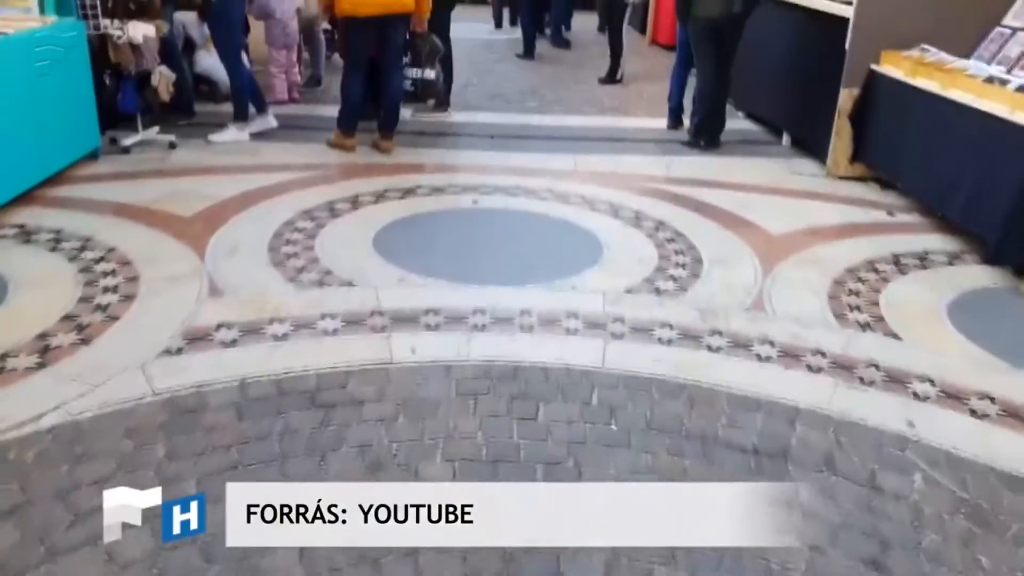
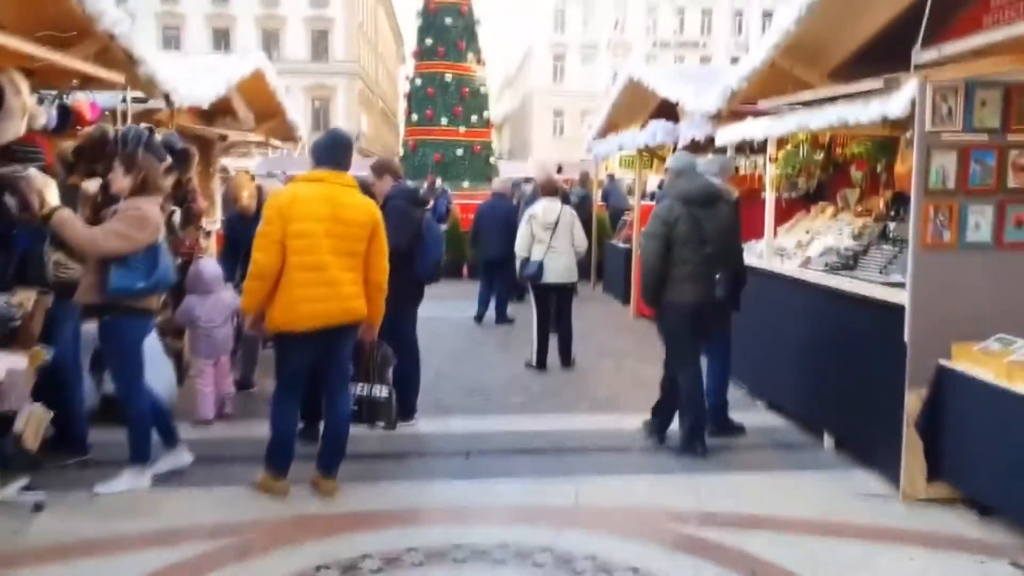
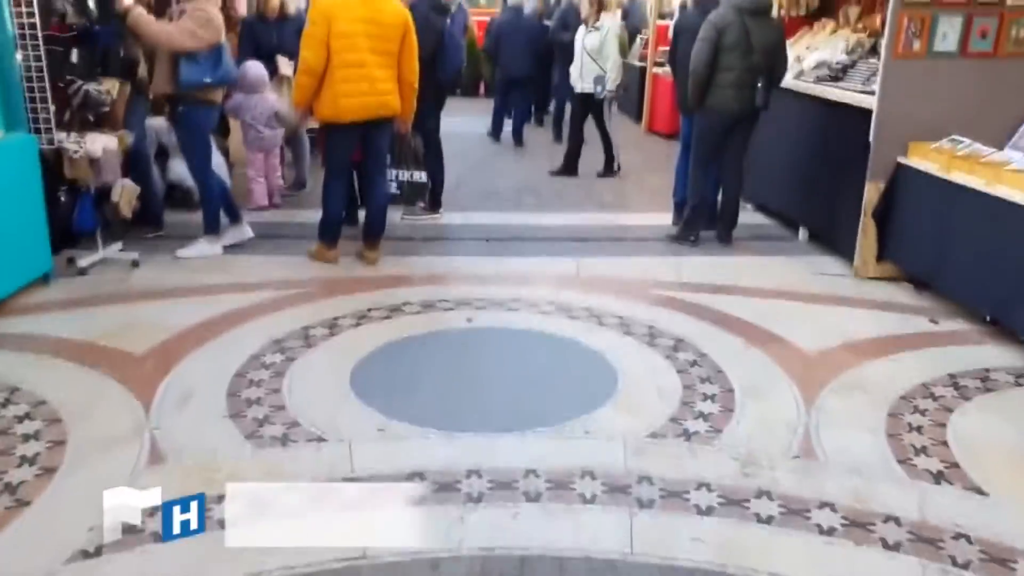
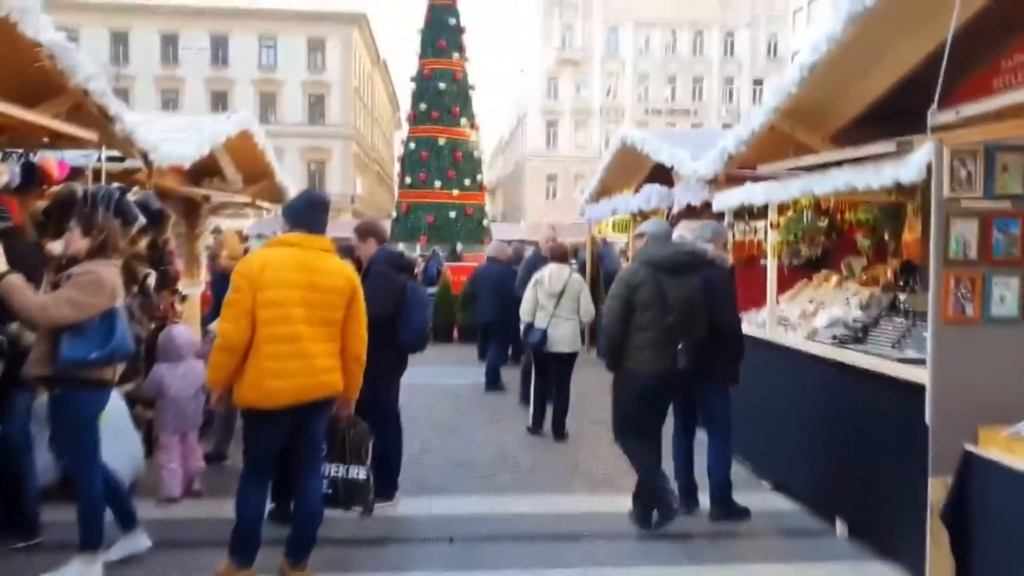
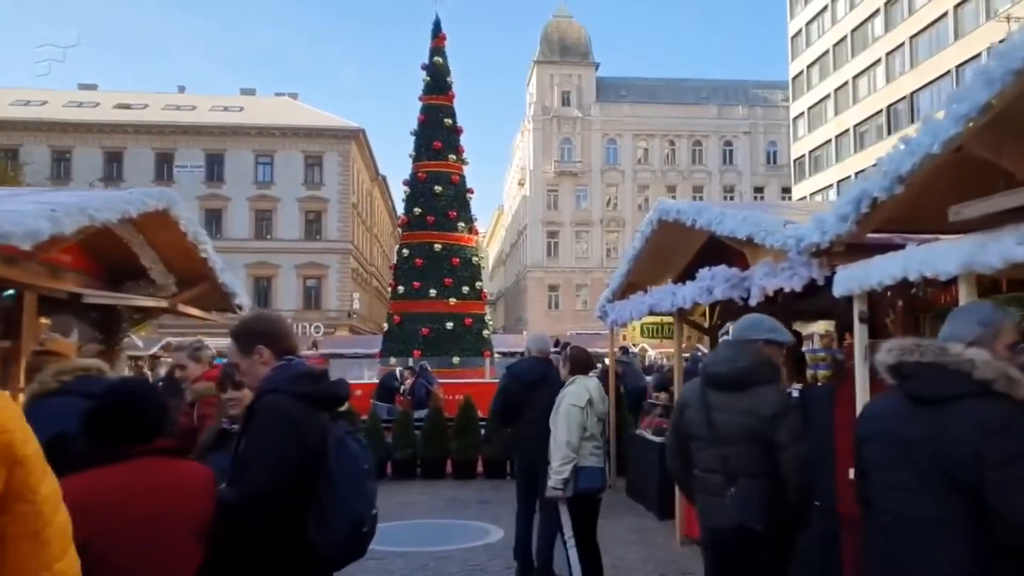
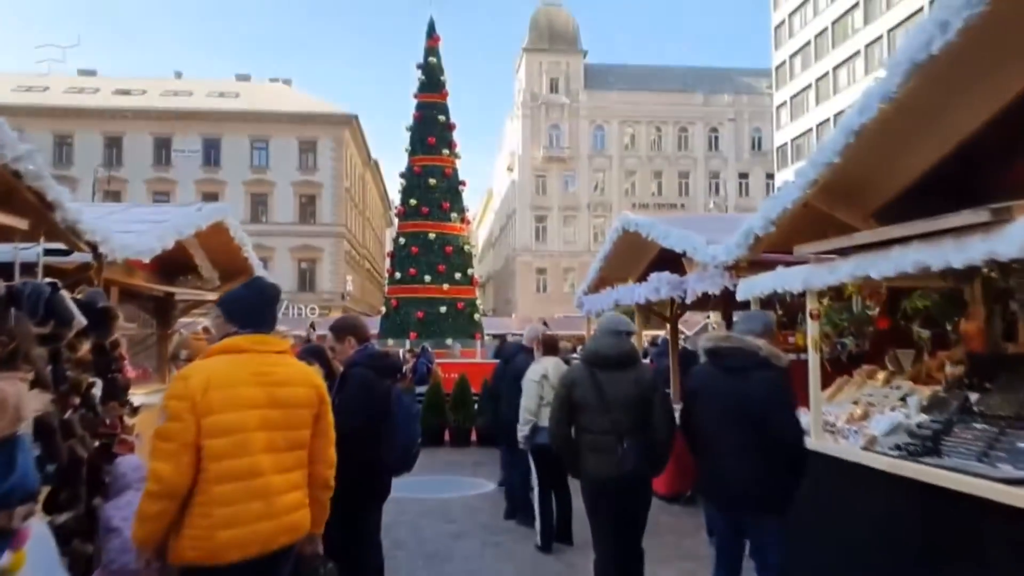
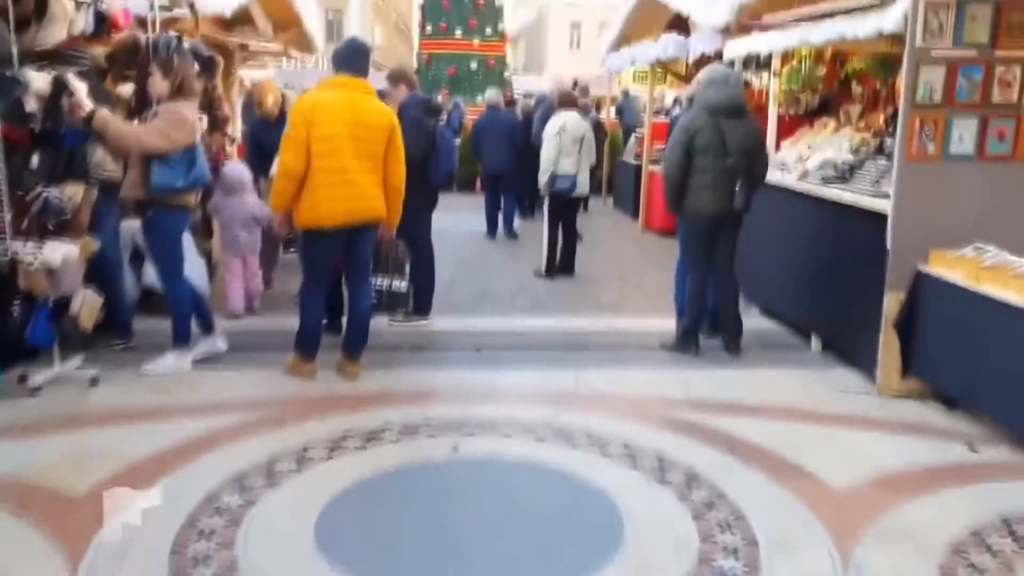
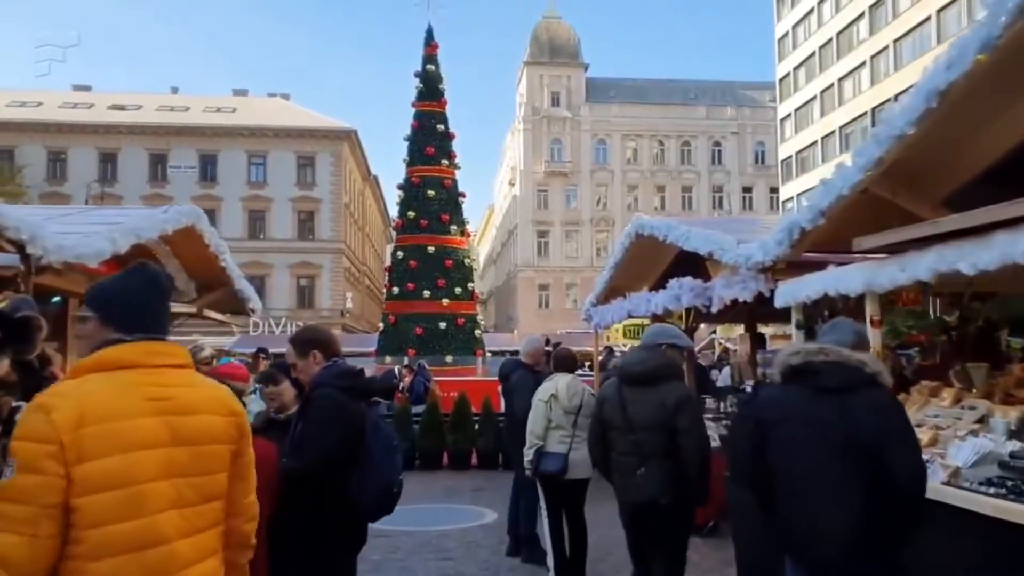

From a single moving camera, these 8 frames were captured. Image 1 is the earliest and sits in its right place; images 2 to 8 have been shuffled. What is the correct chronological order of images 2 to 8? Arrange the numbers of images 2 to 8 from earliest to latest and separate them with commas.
3, 7, 2, 4, 6, 8, 5
